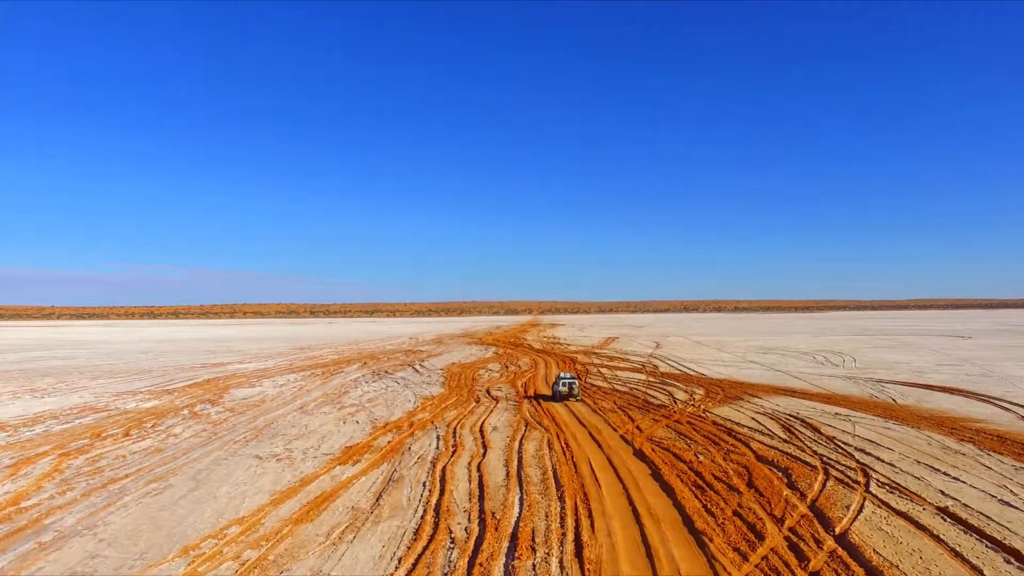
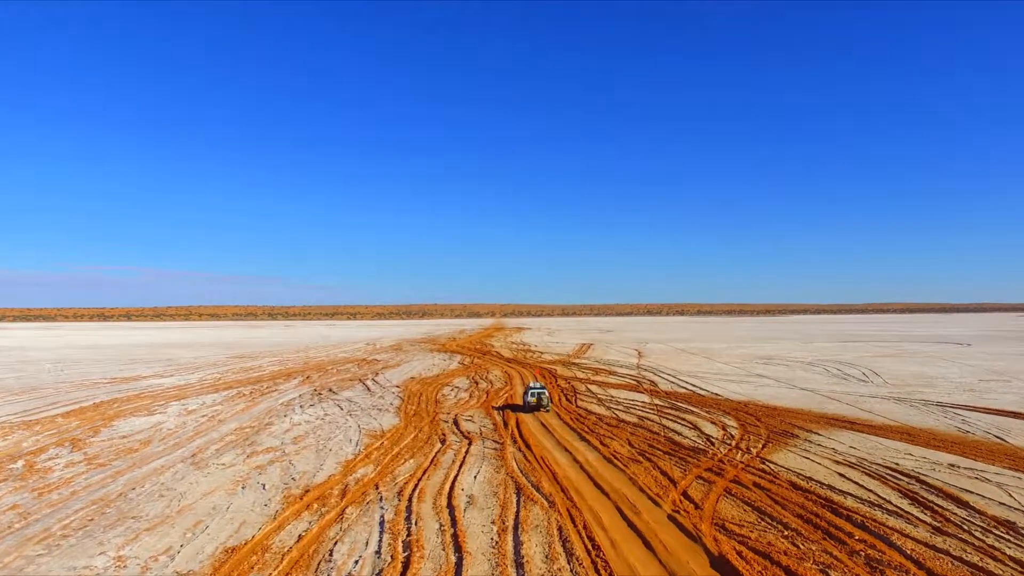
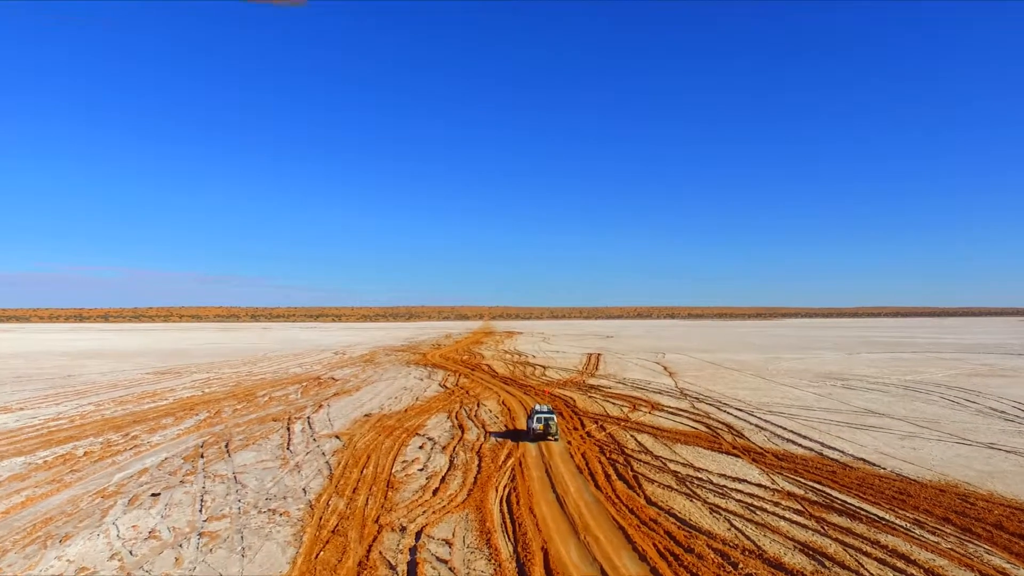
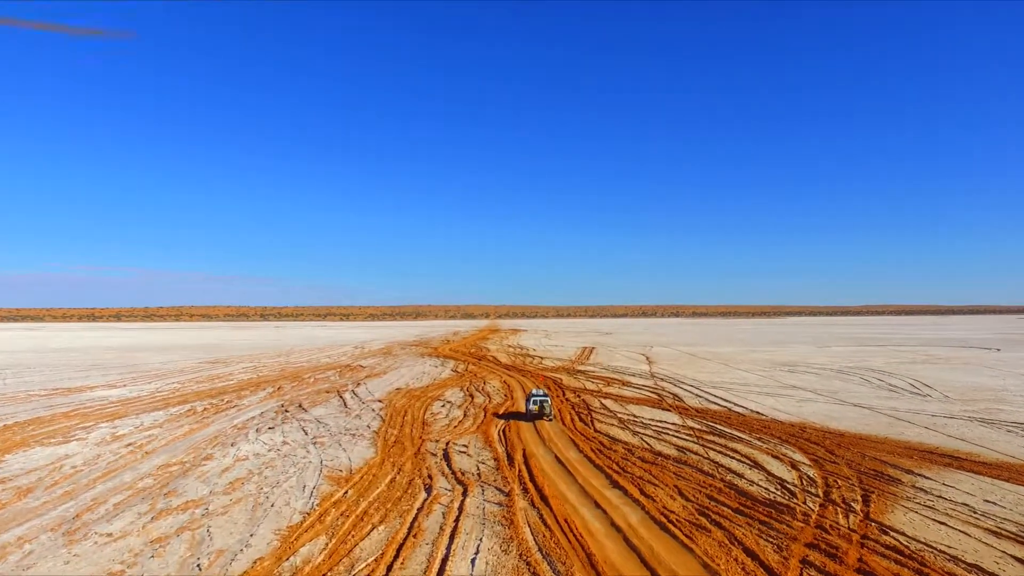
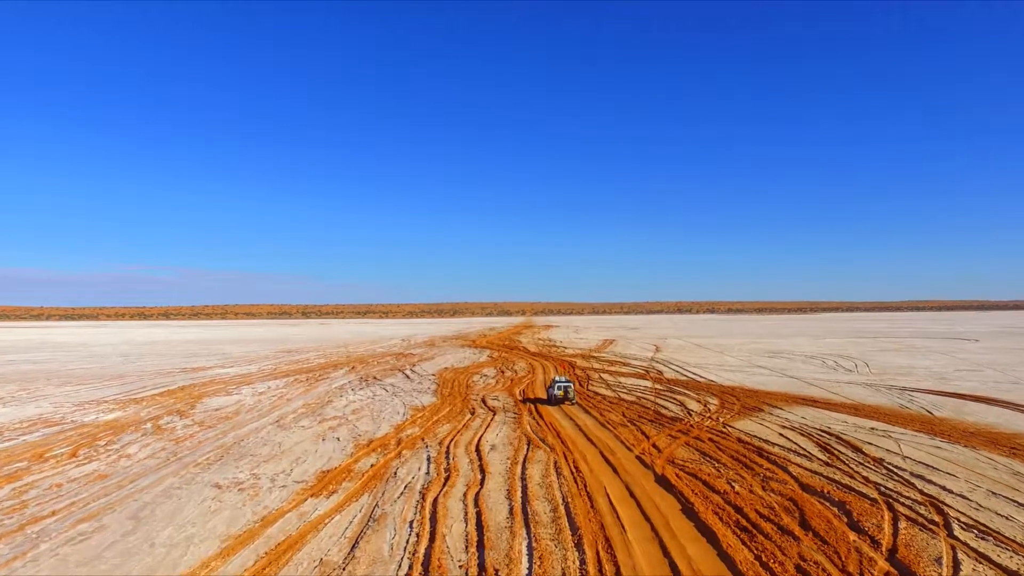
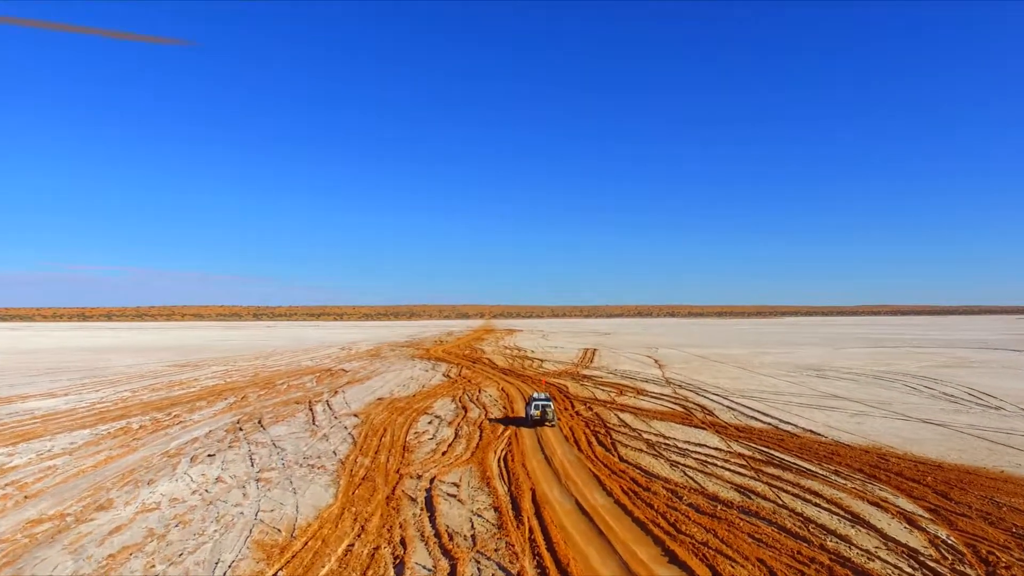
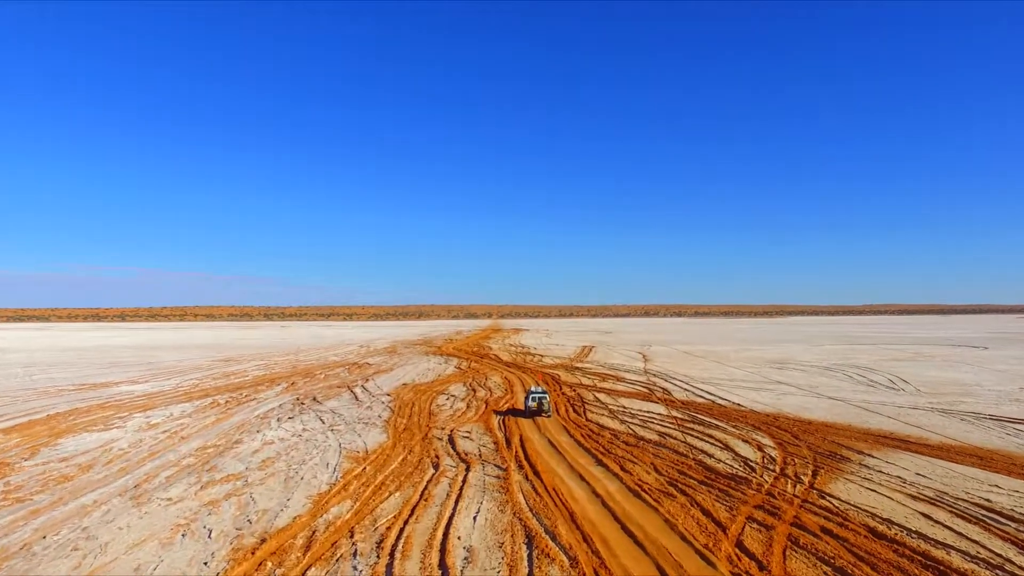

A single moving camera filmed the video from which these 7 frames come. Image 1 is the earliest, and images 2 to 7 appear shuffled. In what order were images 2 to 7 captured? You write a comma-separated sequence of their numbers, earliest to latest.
5, 2, 7, 4, 6, 3
